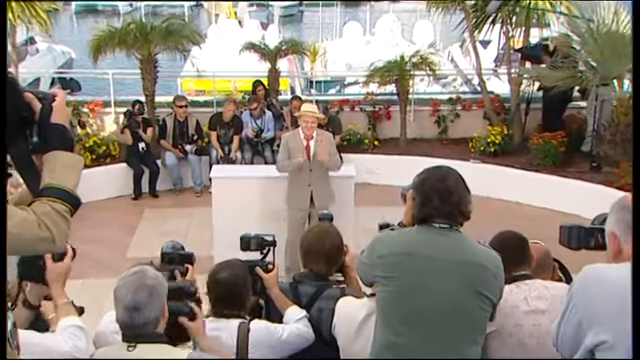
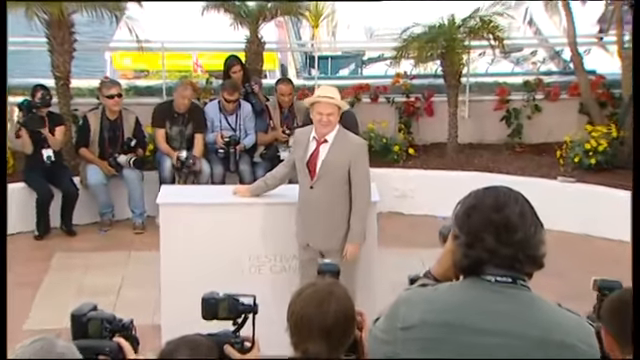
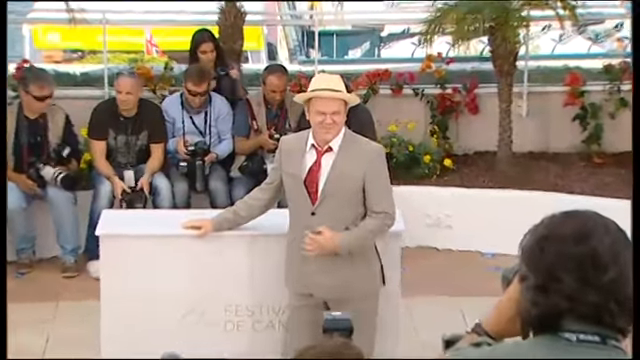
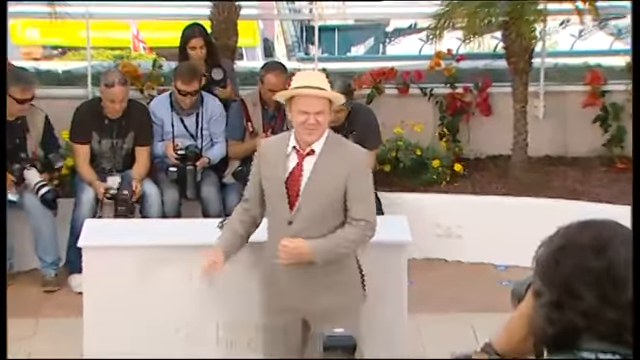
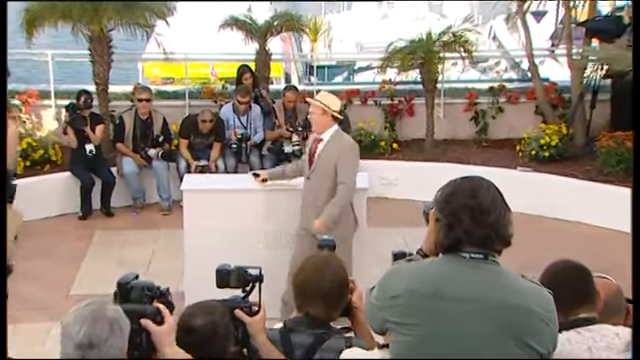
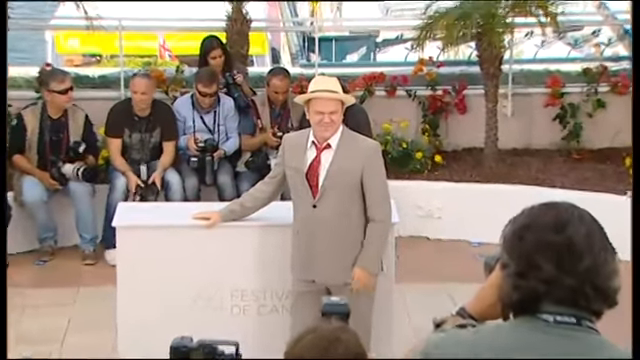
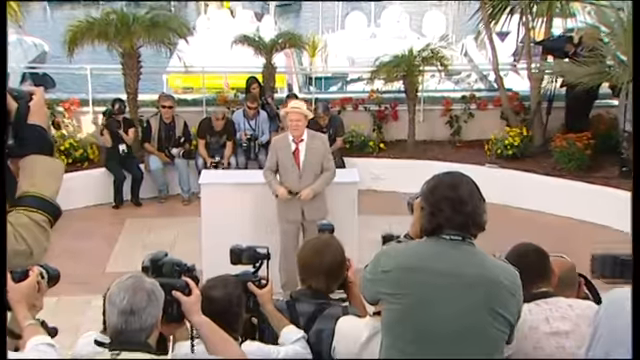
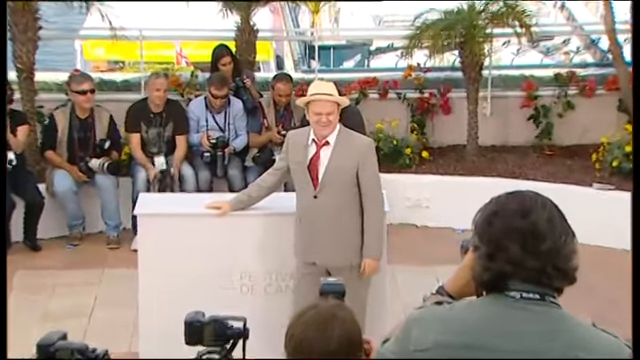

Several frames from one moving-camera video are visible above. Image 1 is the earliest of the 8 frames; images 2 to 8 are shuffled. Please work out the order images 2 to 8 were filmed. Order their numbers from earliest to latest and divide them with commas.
7, 5, 2, 8, 6, 3, 4
